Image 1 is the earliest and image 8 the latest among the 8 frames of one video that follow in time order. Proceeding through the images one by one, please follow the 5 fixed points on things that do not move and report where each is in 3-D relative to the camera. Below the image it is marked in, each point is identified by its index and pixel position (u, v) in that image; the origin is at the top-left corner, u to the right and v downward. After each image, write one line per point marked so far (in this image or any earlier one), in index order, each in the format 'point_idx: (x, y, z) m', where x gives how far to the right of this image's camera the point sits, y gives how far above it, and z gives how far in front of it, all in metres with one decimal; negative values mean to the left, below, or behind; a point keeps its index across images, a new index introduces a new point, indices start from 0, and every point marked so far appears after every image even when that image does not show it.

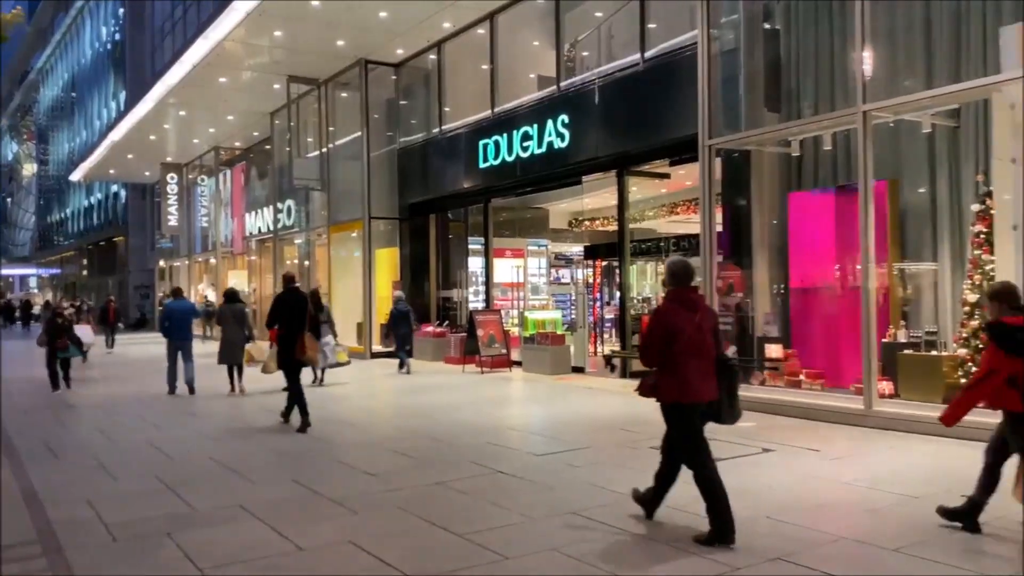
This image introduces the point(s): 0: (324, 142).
0: (-4.3, +3.3, +19.3) m
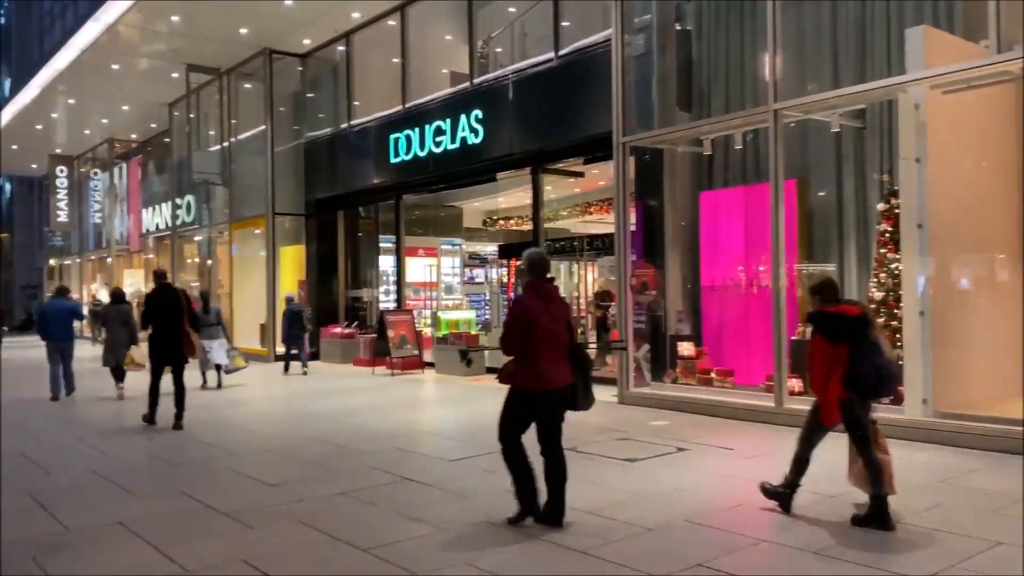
0: (-6.3, +3.3, +18.4) m
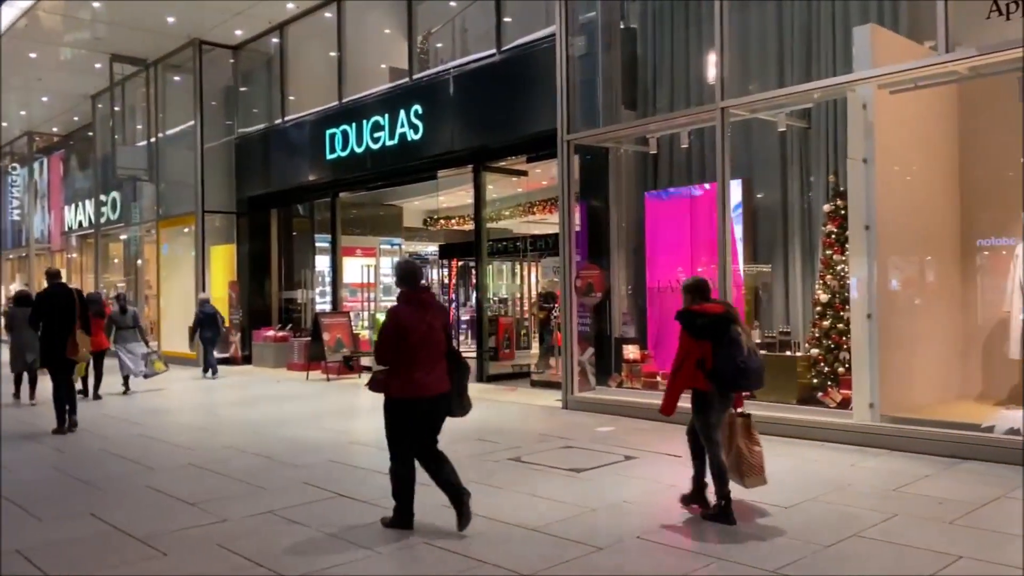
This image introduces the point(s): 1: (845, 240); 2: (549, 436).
0: (-7.6, +3.3, +17.6) m
1: (+3.0, +0.4, +7.6) m
2: (+0.3, -1.3, +7.4) m
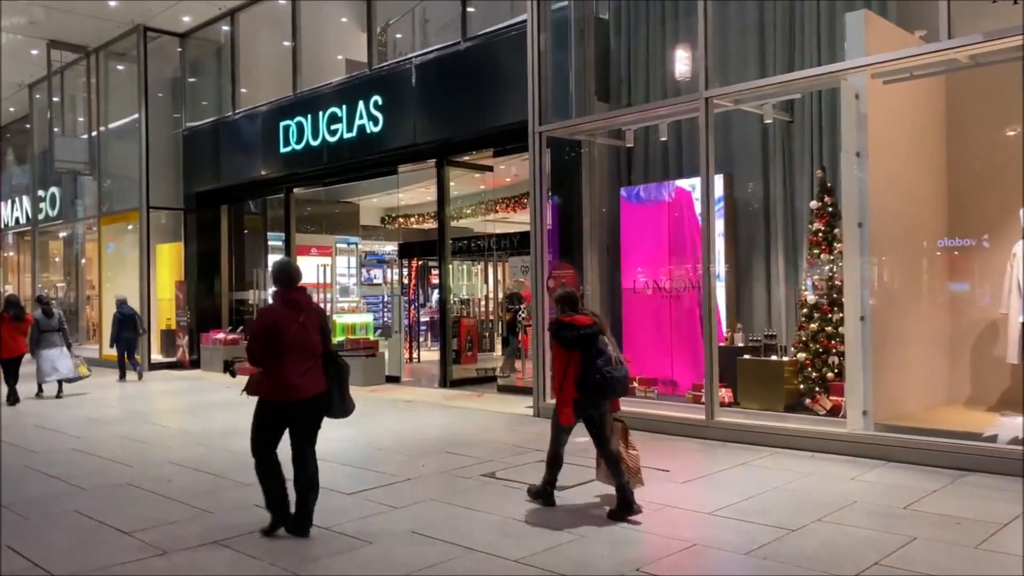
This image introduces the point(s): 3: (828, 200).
0: (-8.3, +3.3, +16.7) m
1: (+2.8, +0.4, +7.2) m
2: (+0.1, -1.3, +6.9) m
3: (+2.8, +0.8, +7.3) m
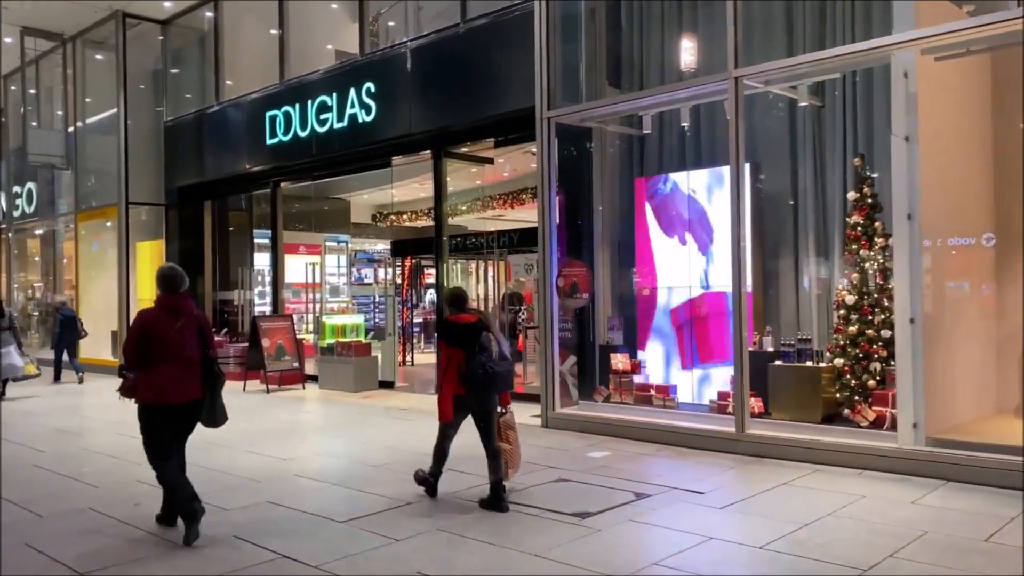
0: (-8.4, +3.3, +15.9) m
1: (+2.9, +0.4, +6.6) m
2: (+0.2, -1.3, +6.2) m
3: (+2.8, +0.8, +6.6) m
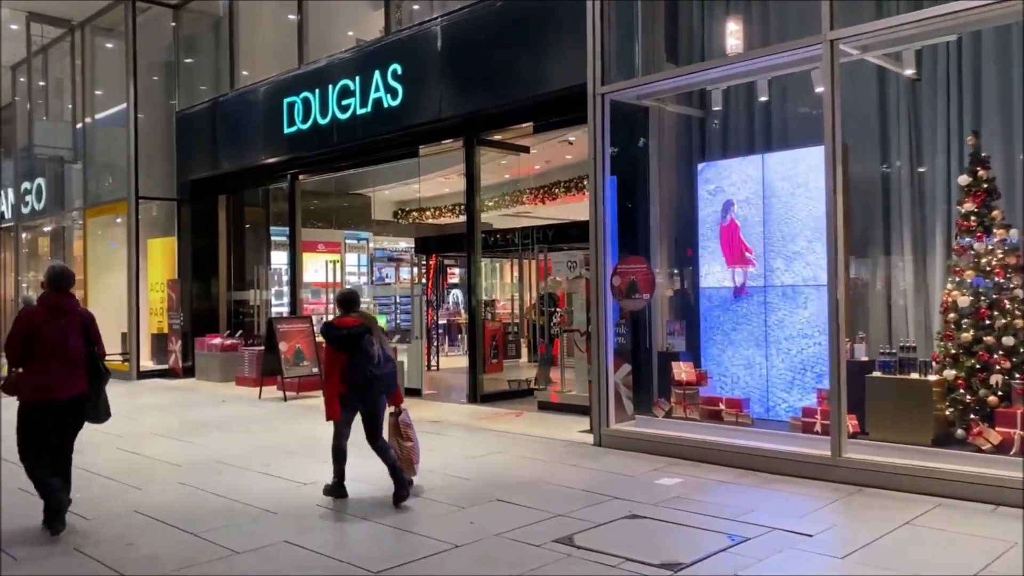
0: (-7.8, +3.3, +15.1) m
1: (+3.2, +0.4, +5.6) m
2: (+0.5, -1.3, +5.3) m
3: (+3.2, +0.8, +5.7) m
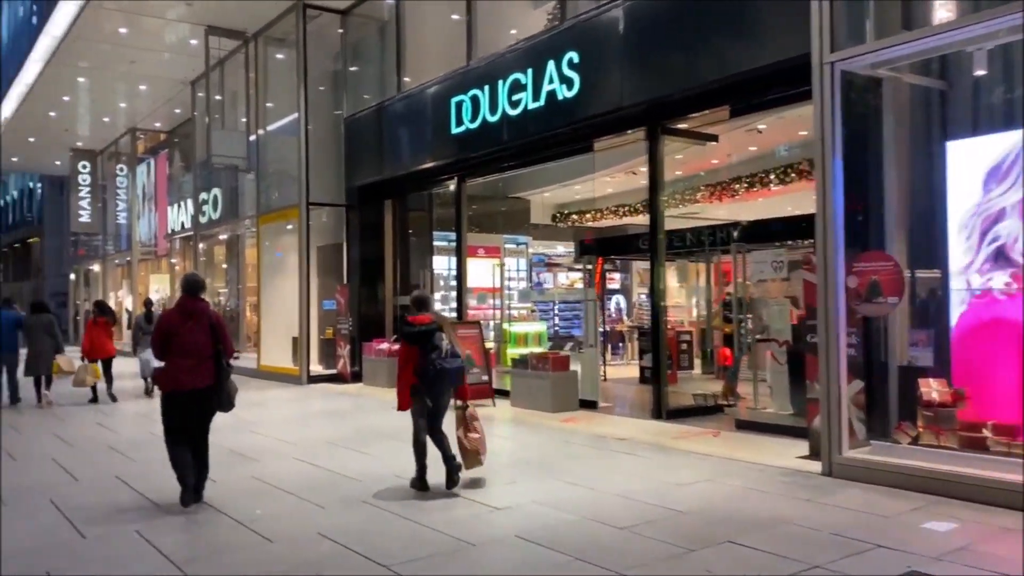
0: (-4.8, +3.2, +15.5) m
1: (+4.5, +0.4, +4.2) m
2: (+1.8, -1.3, +4.4) m
3: (+4.5, +0.8, +4.3) m
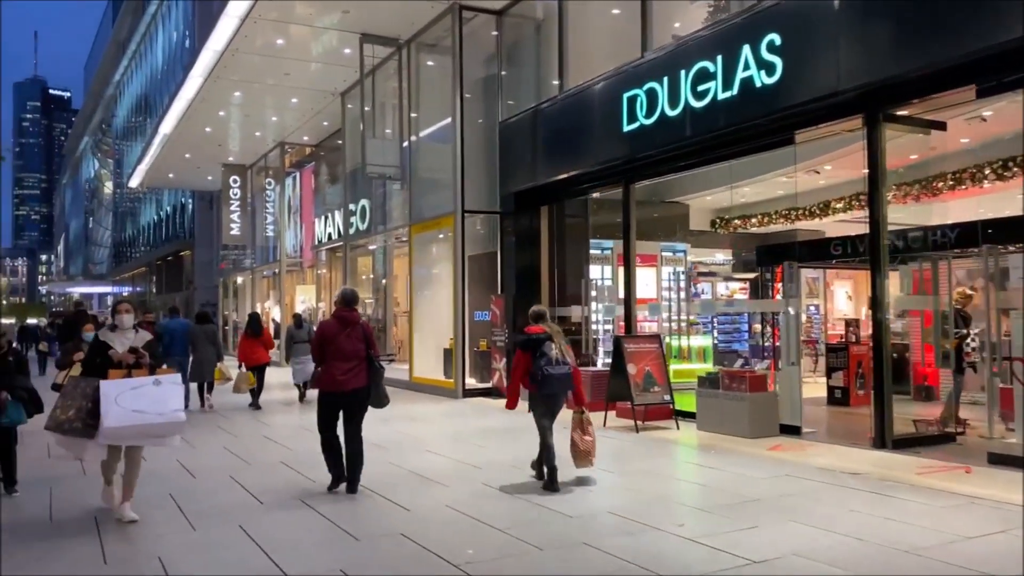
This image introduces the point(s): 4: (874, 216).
0: (-1.9, +3.0, +15.3) m
1: (+5.6, +0.4, +2.8) m
2: (+3.0, -1.3, +3.3) m
3: (+5.6, +0.8, +2.8) m
4: (+3.5, +0.7, +8.0) m
